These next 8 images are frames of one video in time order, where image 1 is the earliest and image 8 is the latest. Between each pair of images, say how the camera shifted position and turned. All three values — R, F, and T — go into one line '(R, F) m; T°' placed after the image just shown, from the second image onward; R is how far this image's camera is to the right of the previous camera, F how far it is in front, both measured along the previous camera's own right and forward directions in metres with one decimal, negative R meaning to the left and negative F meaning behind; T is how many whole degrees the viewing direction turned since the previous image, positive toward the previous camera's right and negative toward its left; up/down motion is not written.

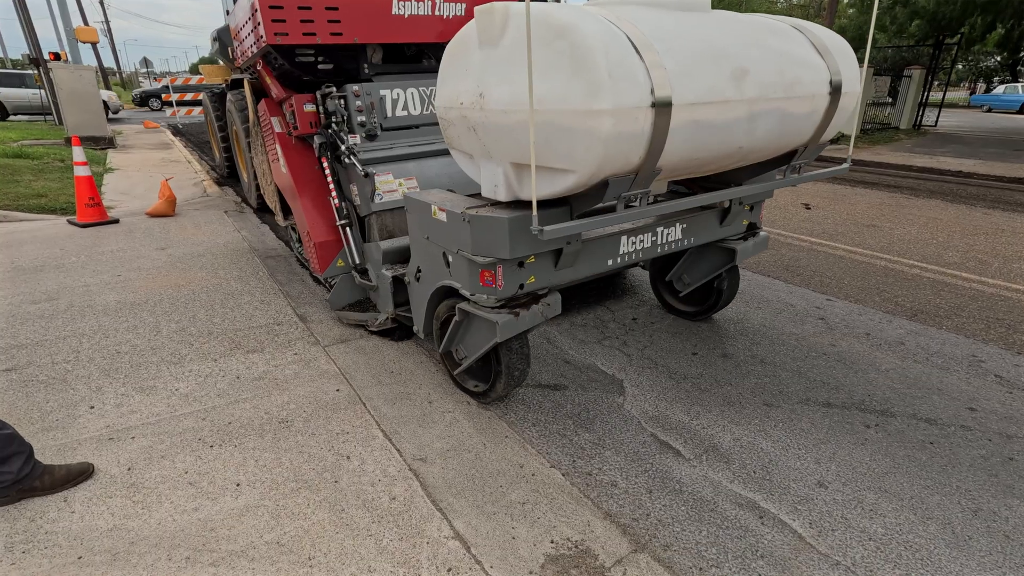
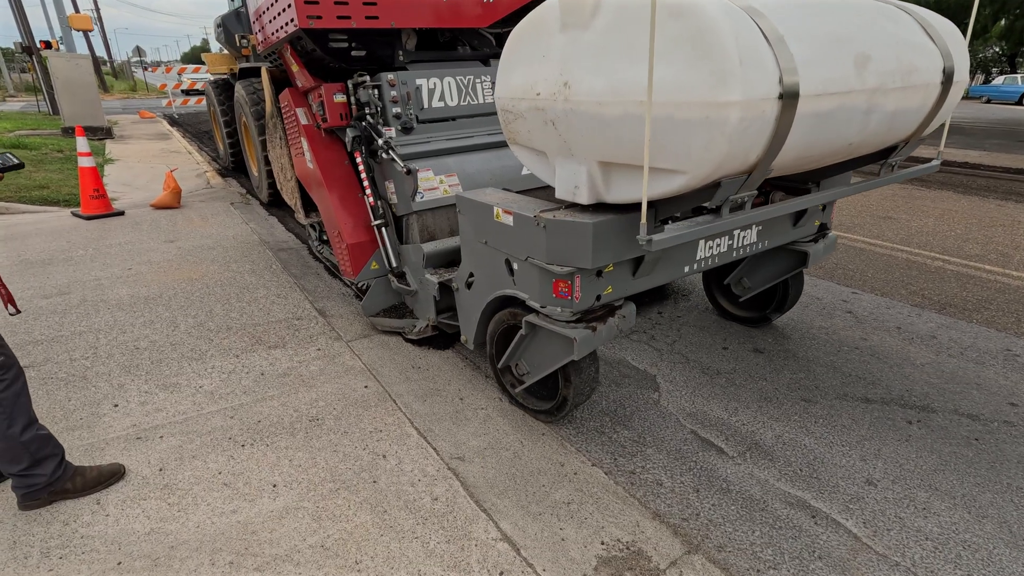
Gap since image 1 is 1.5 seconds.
(-0.2, +0.1) m; 0°
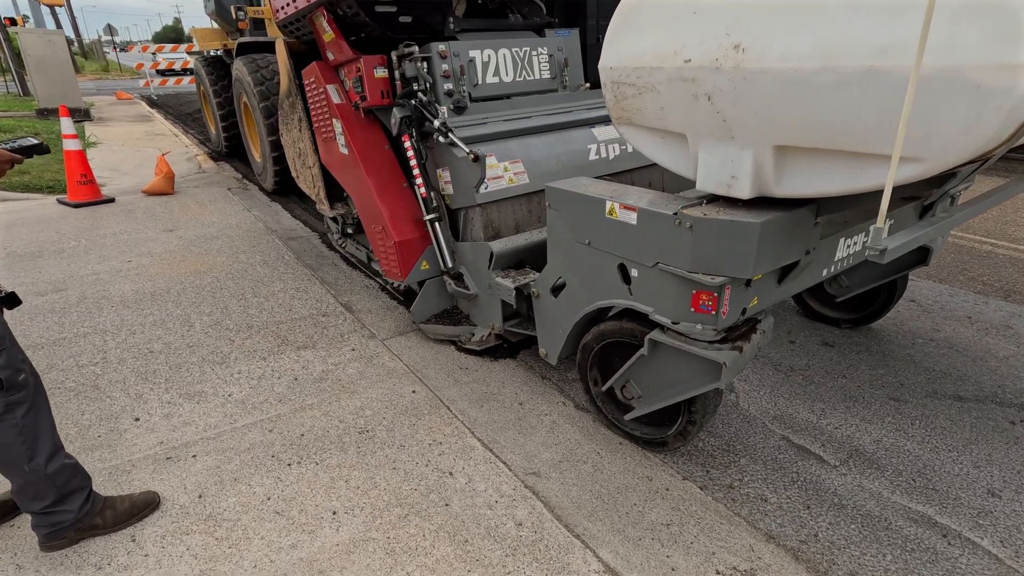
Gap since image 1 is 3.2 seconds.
(-0.5, +0.3) m; +2°
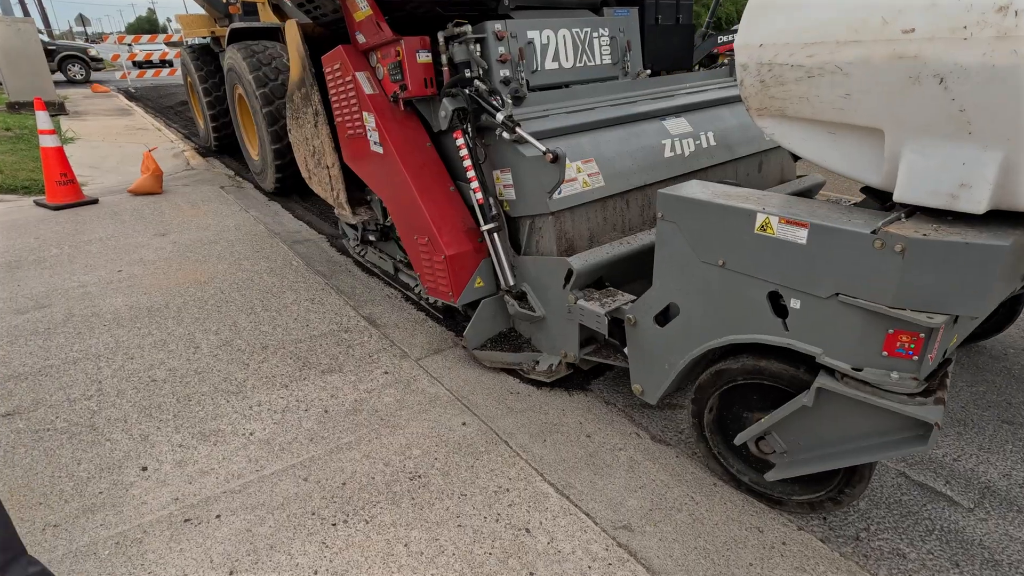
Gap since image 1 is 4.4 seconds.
(-0.4, +0.4) m; +2°
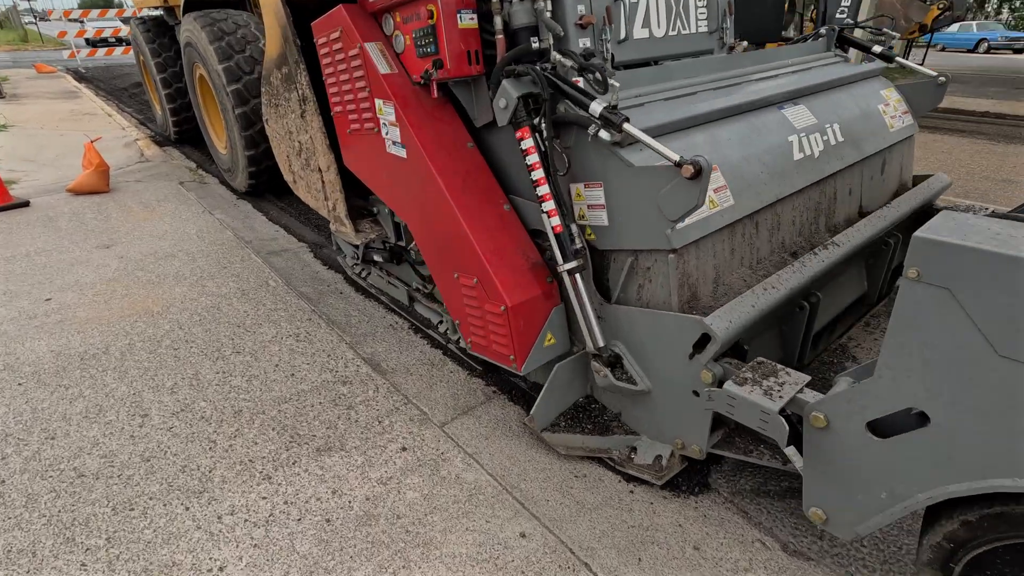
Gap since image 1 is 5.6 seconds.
(-0.4, +0.8) m; +2°
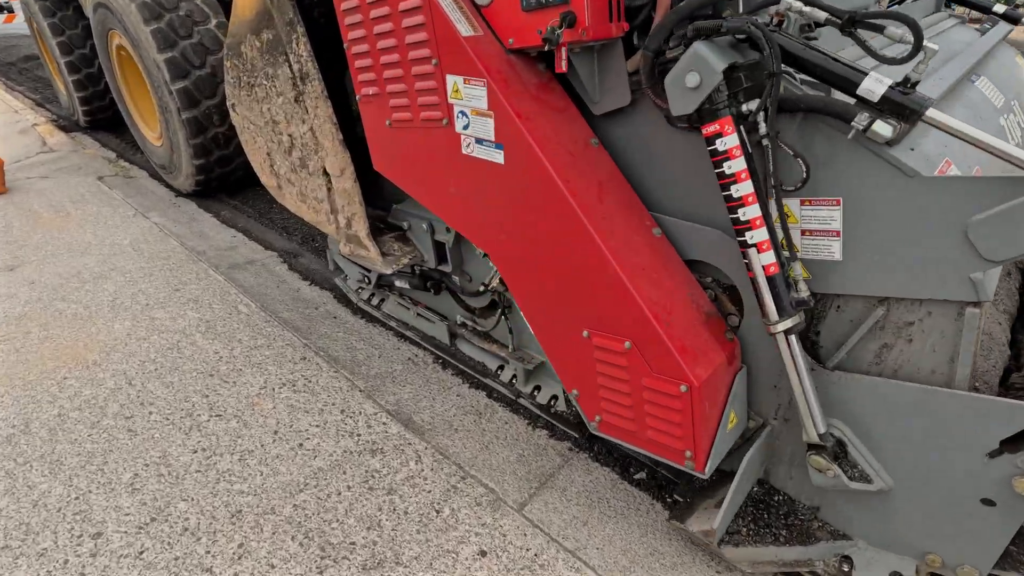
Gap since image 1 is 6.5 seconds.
(-0.5, +0.7) m; +6°
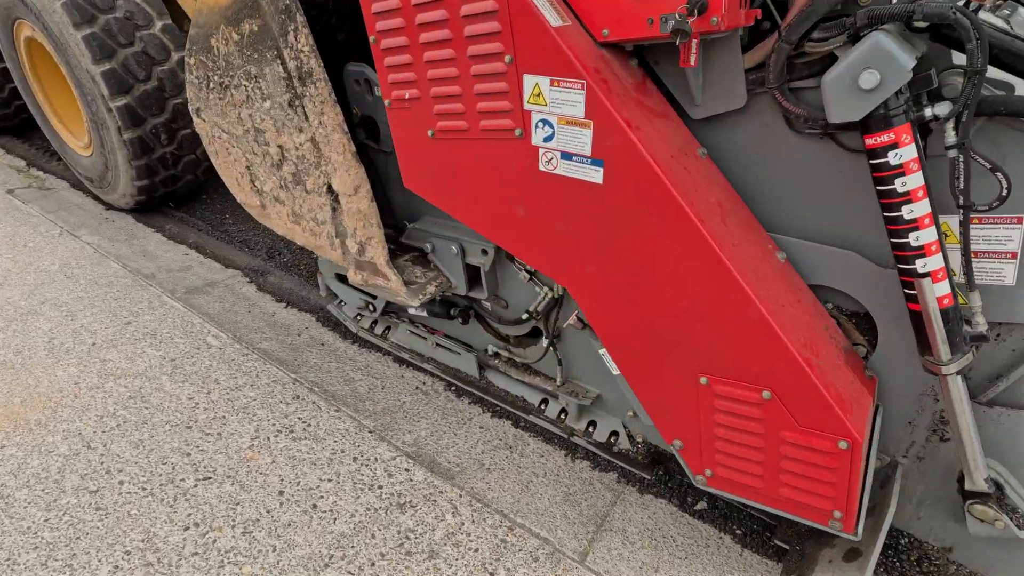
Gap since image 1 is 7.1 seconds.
(-0.3, +0.3) m; +6°
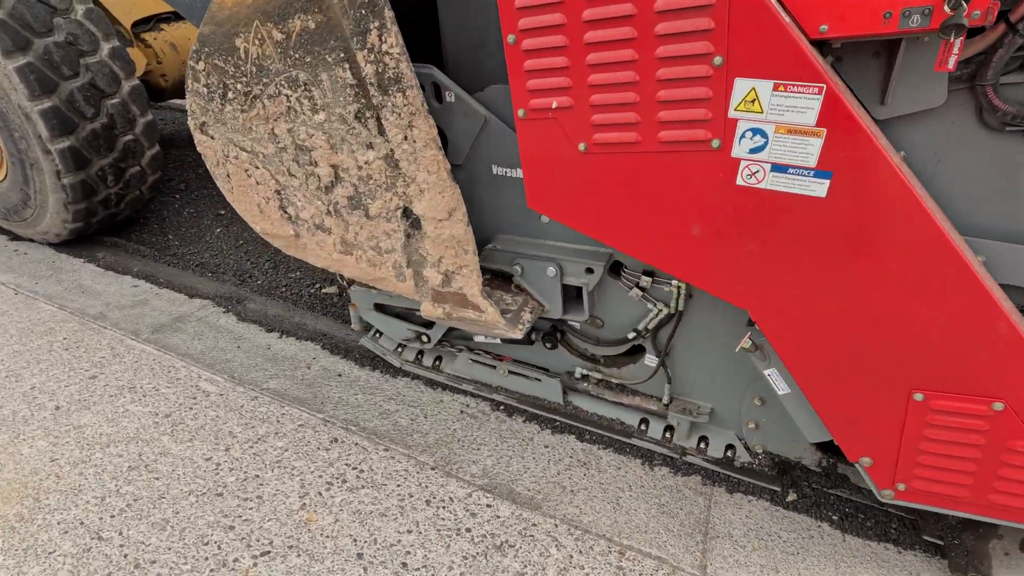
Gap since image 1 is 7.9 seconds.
(-0.5, +0.2) m; +9°
